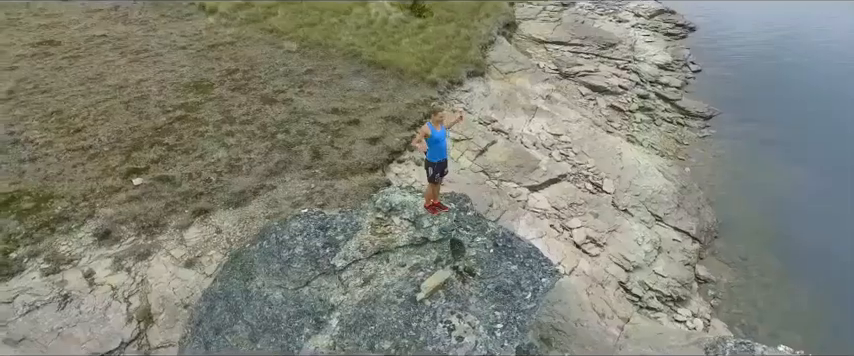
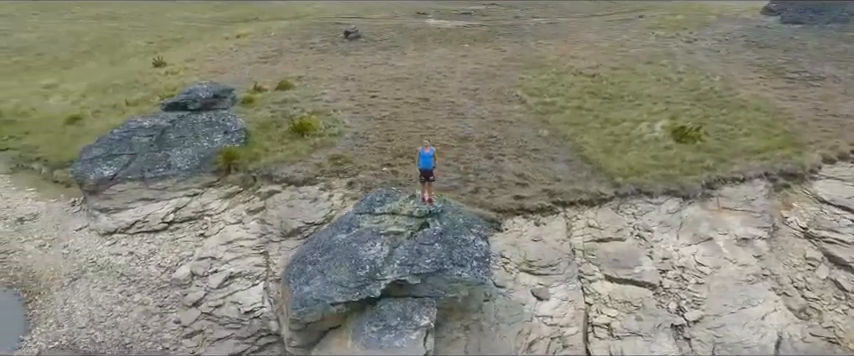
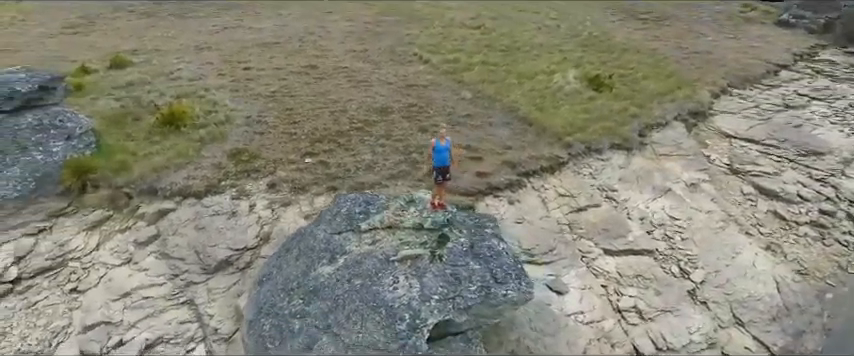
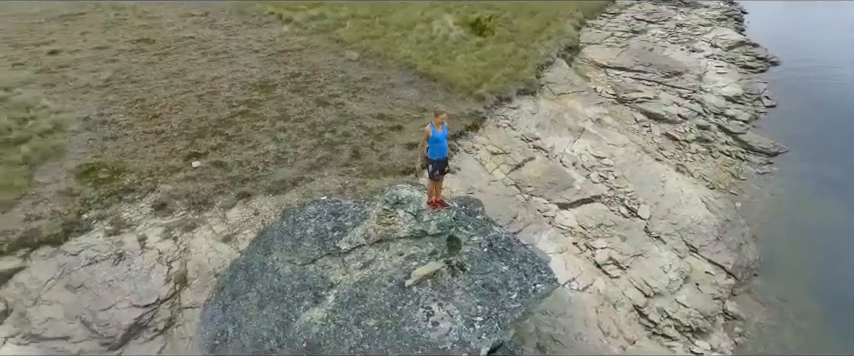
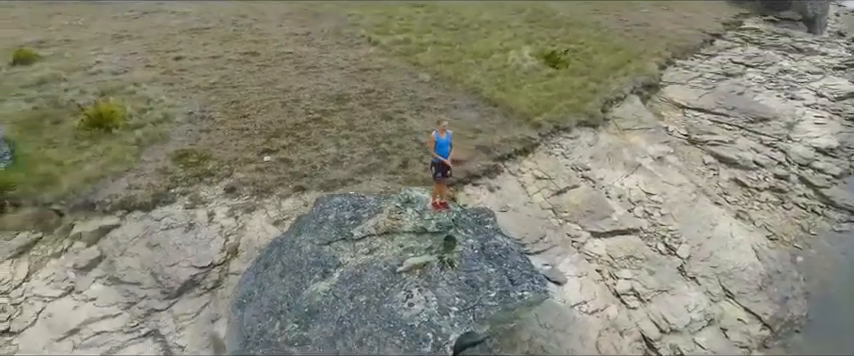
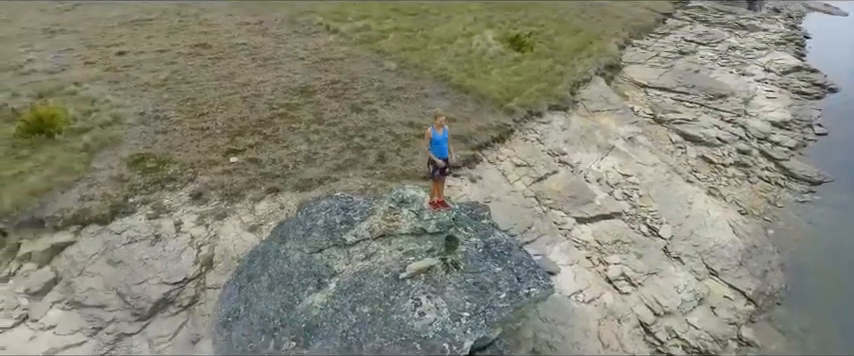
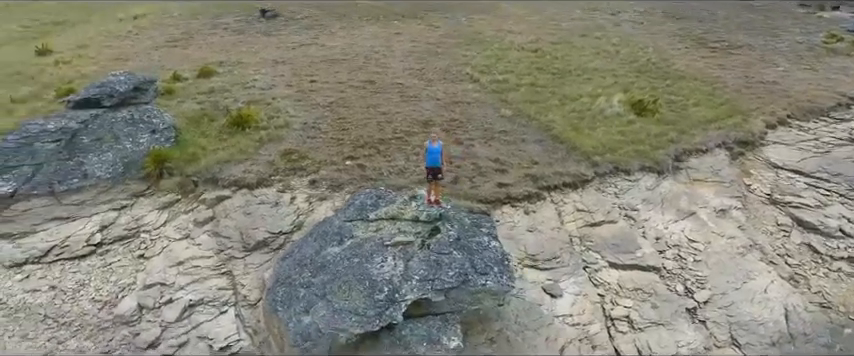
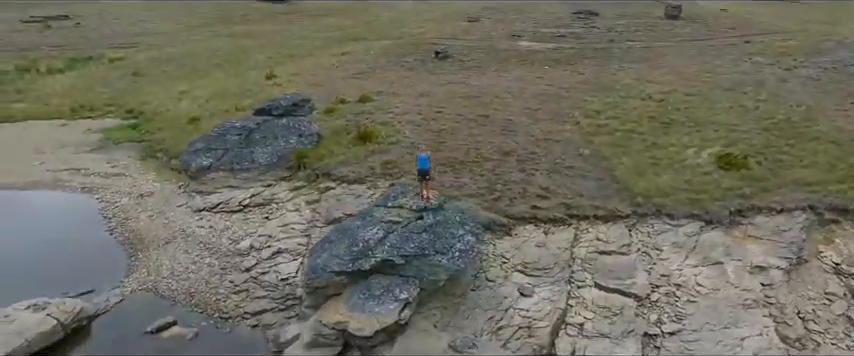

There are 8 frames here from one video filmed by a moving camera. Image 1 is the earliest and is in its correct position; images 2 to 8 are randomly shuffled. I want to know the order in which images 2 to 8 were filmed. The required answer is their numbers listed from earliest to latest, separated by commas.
4, 6, 5, 3, 7, 2, 8
